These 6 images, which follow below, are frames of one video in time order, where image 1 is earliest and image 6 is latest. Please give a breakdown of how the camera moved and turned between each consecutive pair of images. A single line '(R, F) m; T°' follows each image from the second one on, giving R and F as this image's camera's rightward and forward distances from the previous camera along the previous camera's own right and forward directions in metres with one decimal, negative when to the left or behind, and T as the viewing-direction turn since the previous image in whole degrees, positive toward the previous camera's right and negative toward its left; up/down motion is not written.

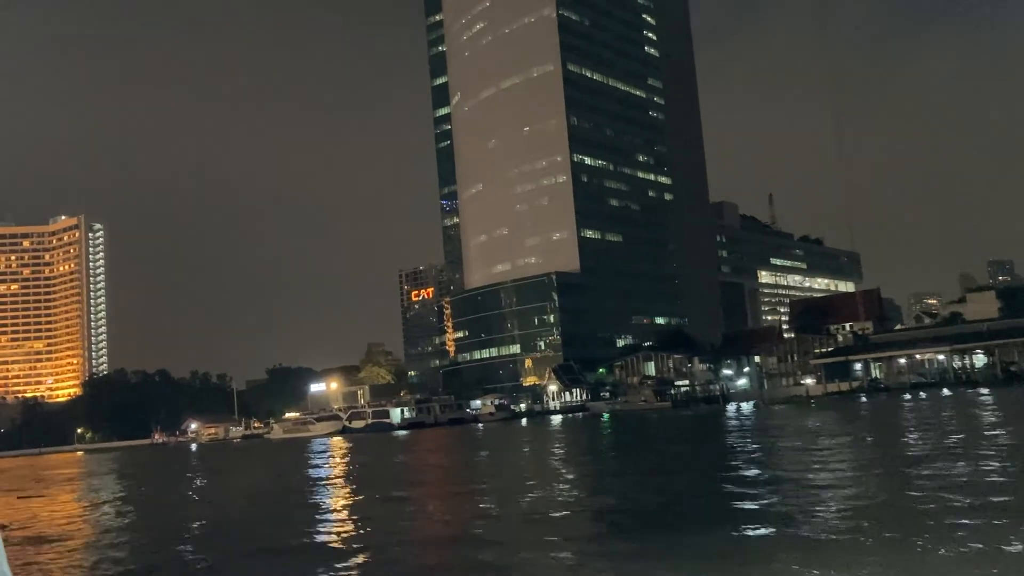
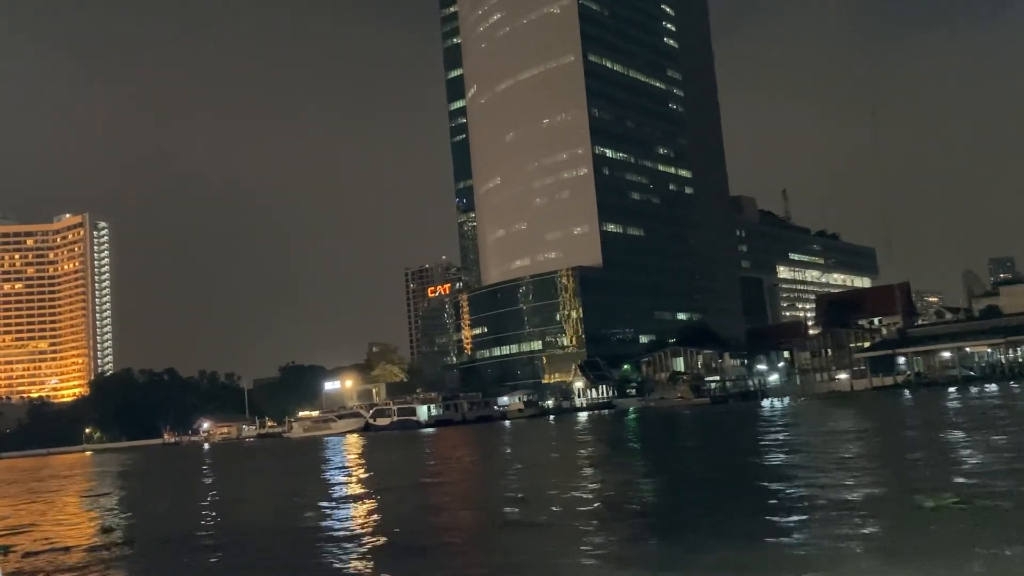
(-3.3, +2.7) m; 0°
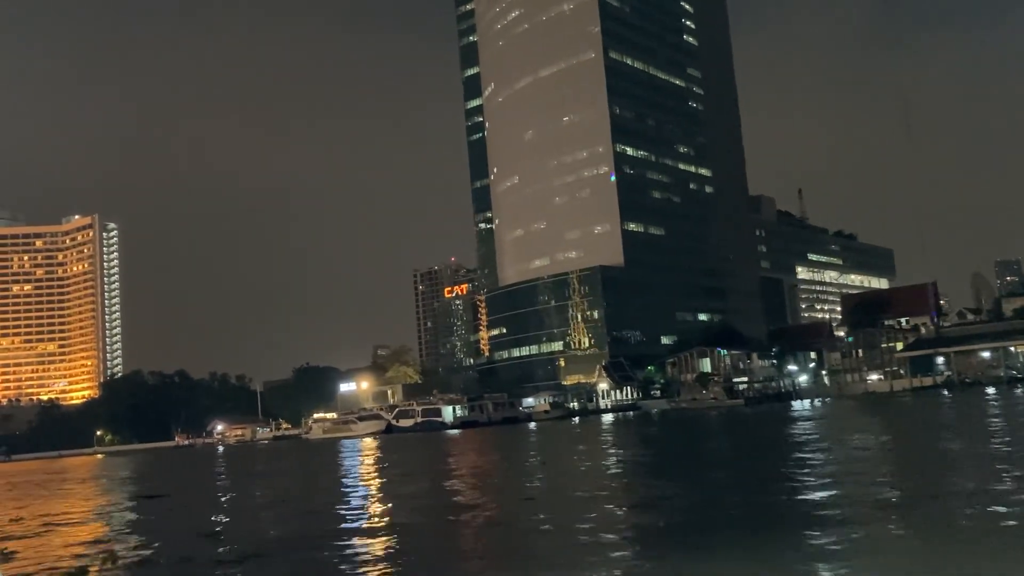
(-2.4, +1.9) m; 0°
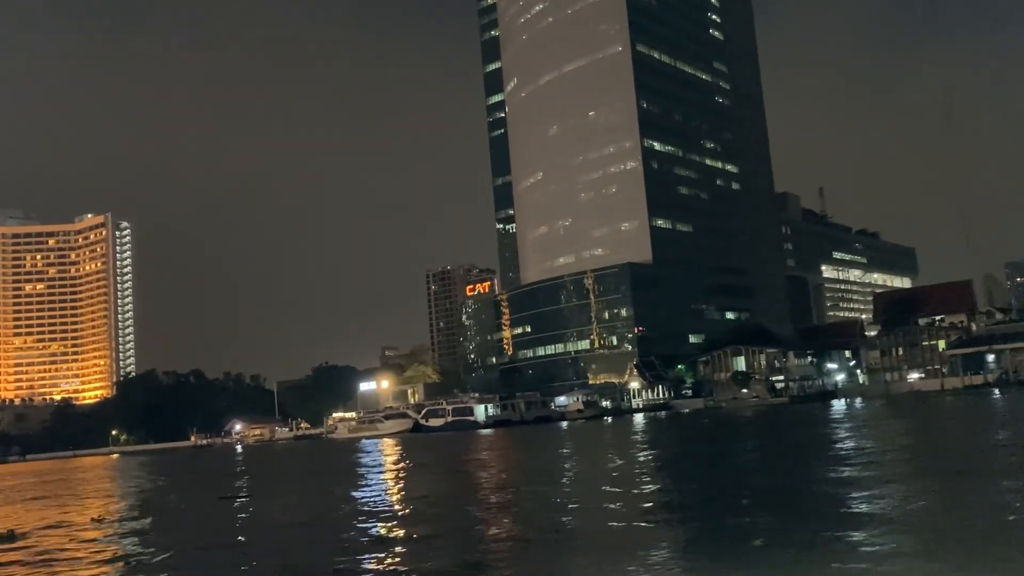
(-2.9, +2.3) m; 0°
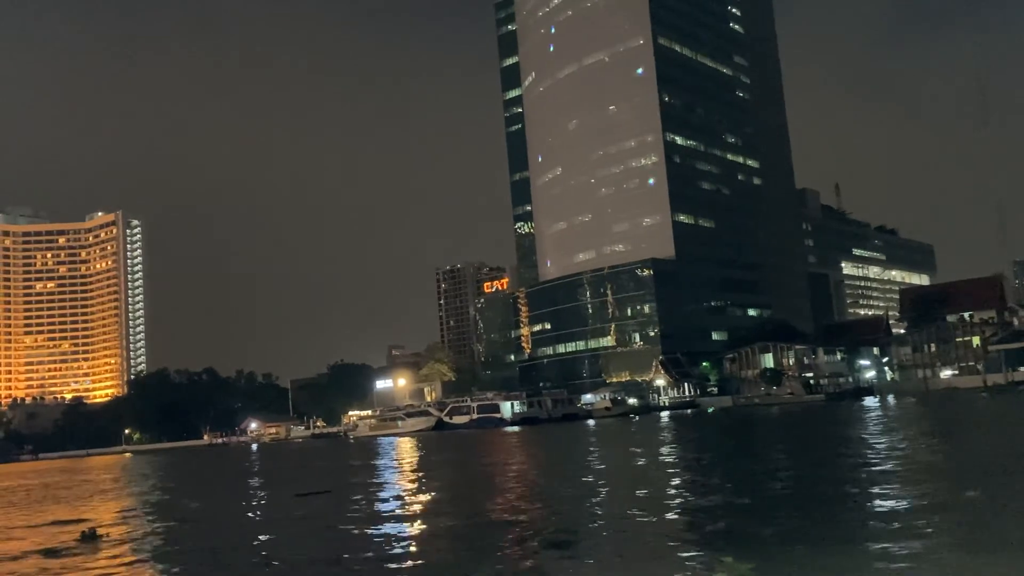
(-2.2, +1.7) m; 0°
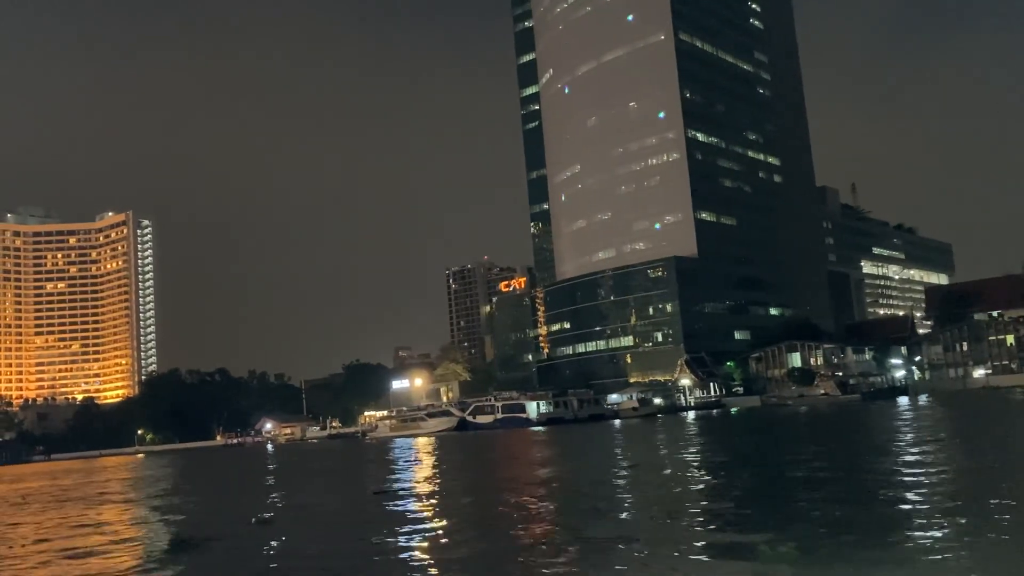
(-2.0, +1.6) m; 0°
